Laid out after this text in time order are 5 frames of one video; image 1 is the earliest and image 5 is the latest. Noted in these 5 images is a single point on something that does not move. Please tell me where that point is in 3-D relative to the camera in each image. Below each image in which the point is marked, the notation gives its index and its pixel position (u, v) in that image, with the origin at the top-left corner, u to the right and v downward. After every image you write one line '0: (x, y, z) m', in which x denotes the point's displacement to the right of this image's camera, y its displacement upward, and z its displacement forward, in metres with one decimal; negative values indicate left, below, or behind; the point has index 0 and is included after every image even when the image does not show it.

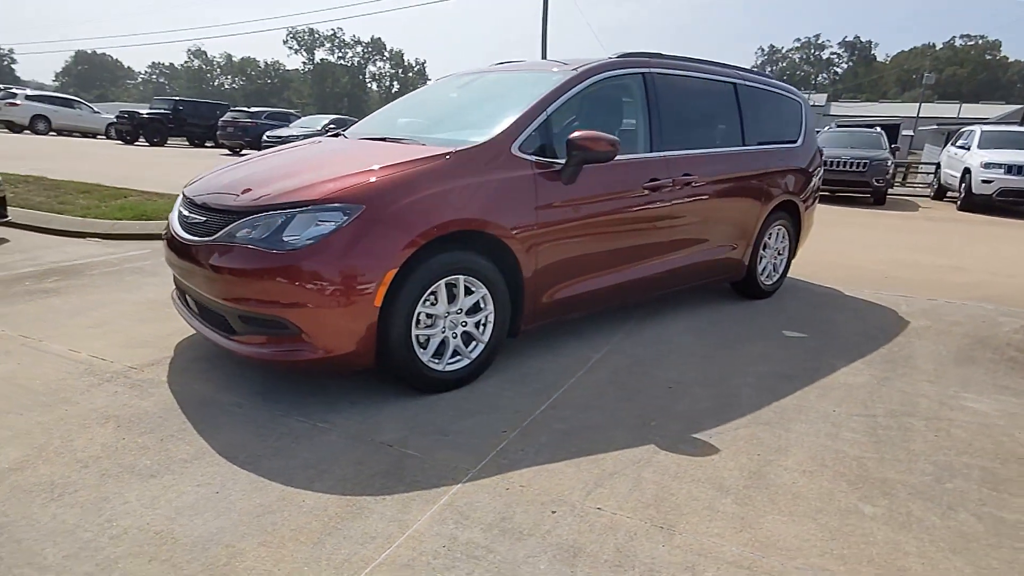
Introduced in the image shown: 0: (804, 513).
0: (+1.1, -0.9, +2.5) m
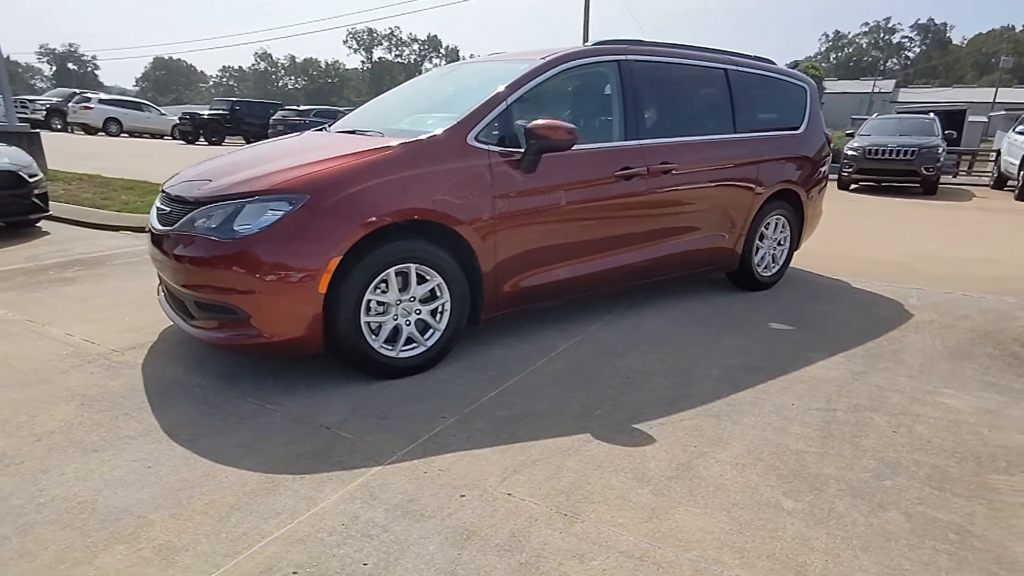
0: (+0.8, -0.8, +2.4) m
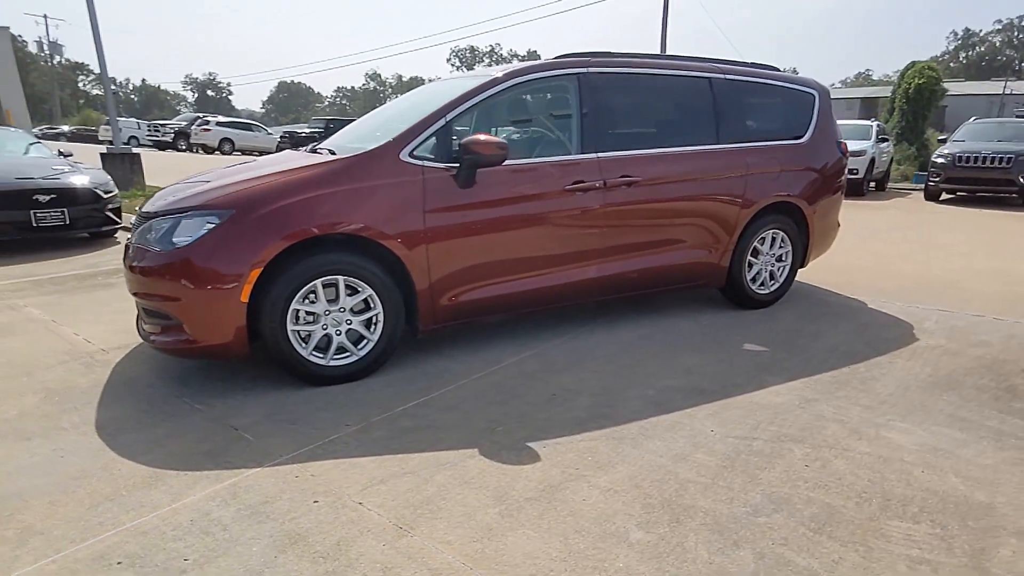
0: (+0.2, -0.9, +2.4) m
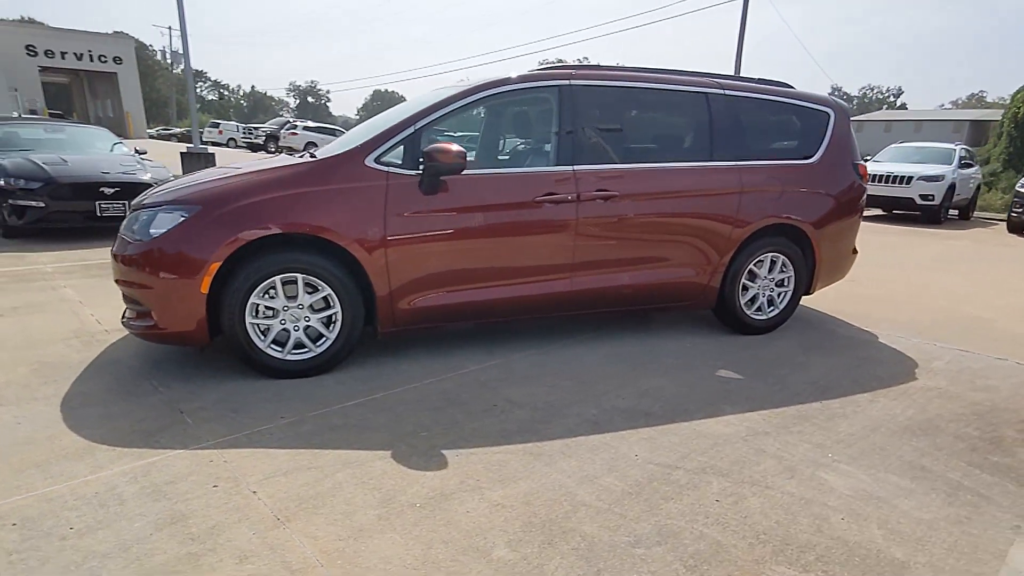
0: (-0.3, -0.9, +2.3) m
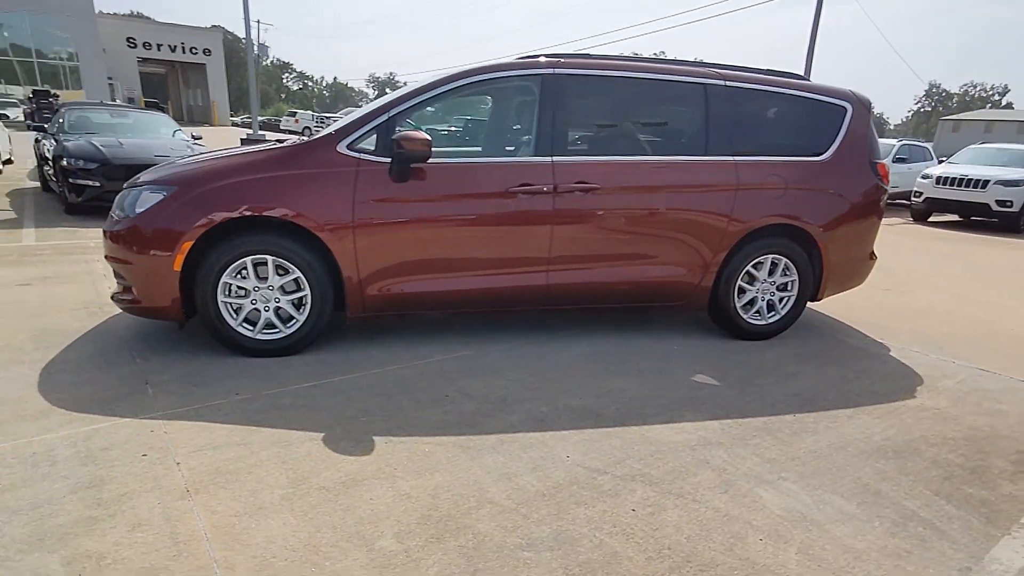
0: (-0.7, -0.9, +2.3) m
